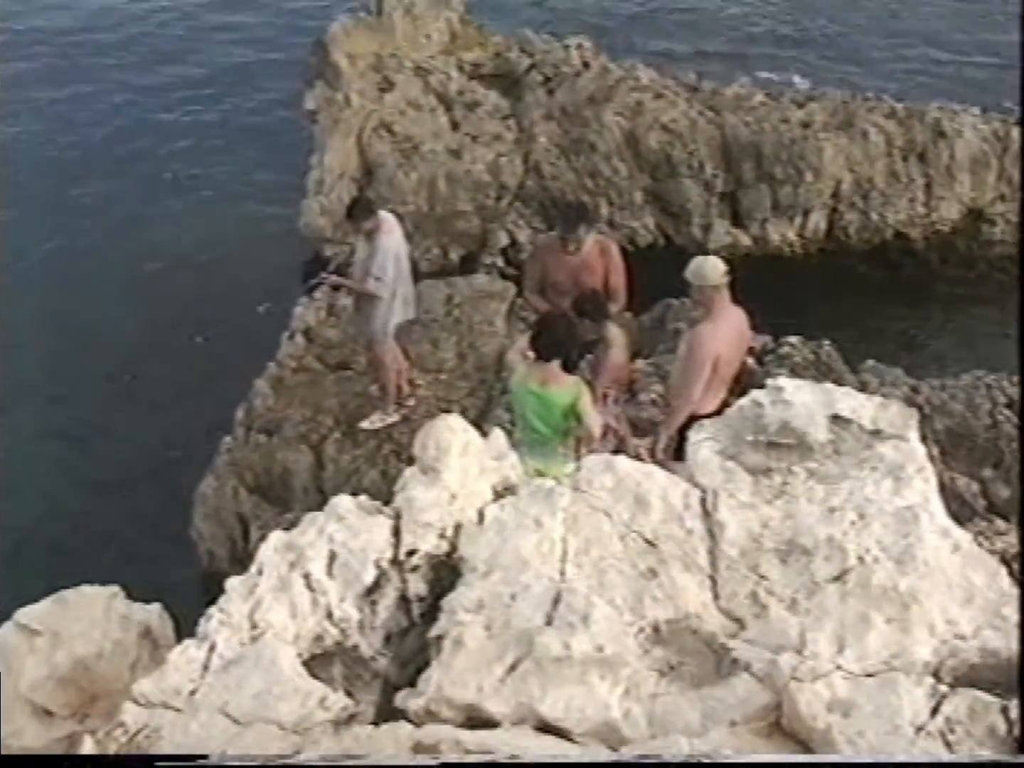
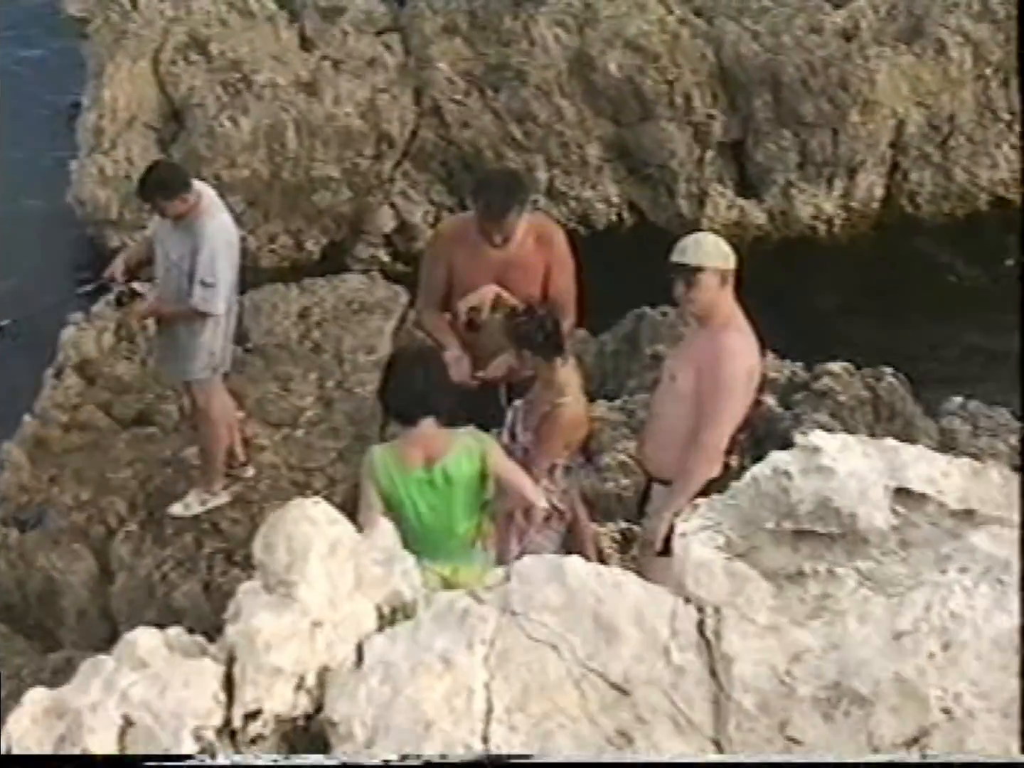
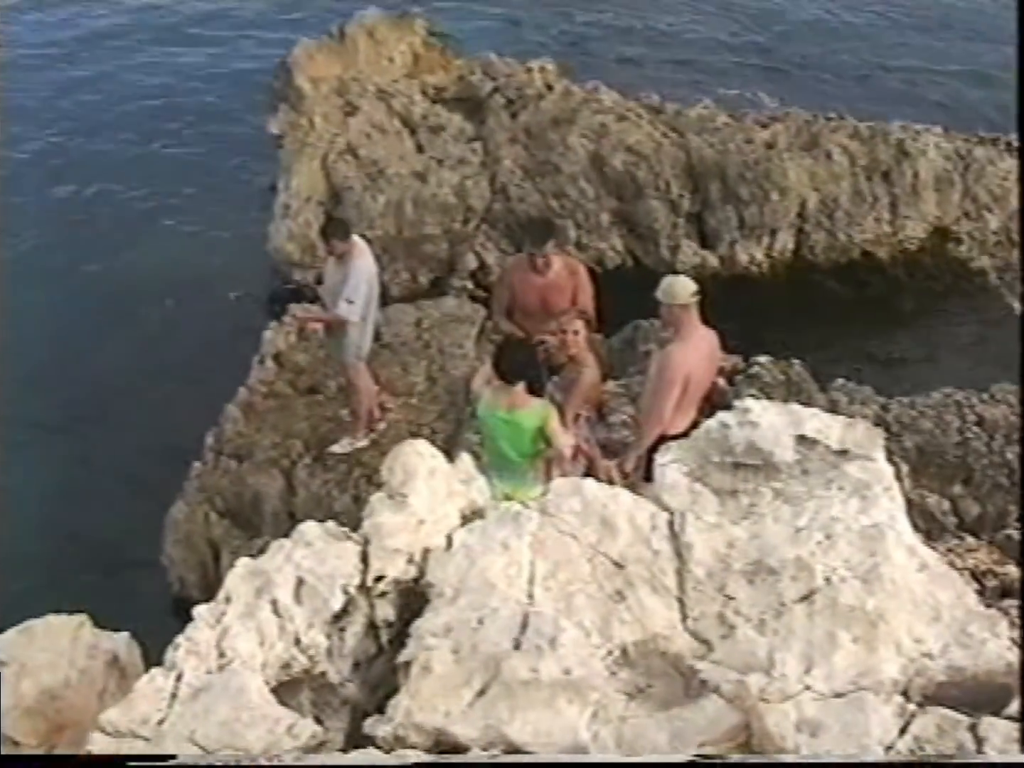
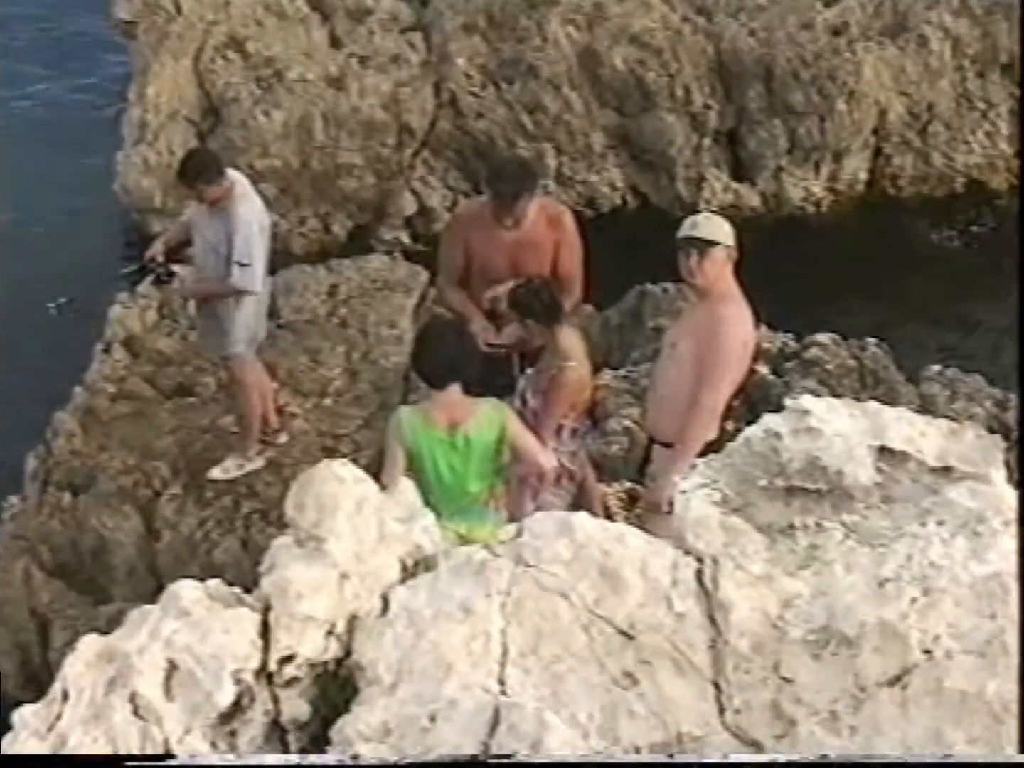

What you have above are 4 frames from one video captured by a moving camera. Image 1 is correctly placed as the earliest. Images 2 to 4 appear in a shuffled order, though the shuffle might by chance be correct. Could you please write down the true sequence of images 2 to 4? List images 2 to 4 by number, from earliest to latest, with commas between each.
3, 4, 2
